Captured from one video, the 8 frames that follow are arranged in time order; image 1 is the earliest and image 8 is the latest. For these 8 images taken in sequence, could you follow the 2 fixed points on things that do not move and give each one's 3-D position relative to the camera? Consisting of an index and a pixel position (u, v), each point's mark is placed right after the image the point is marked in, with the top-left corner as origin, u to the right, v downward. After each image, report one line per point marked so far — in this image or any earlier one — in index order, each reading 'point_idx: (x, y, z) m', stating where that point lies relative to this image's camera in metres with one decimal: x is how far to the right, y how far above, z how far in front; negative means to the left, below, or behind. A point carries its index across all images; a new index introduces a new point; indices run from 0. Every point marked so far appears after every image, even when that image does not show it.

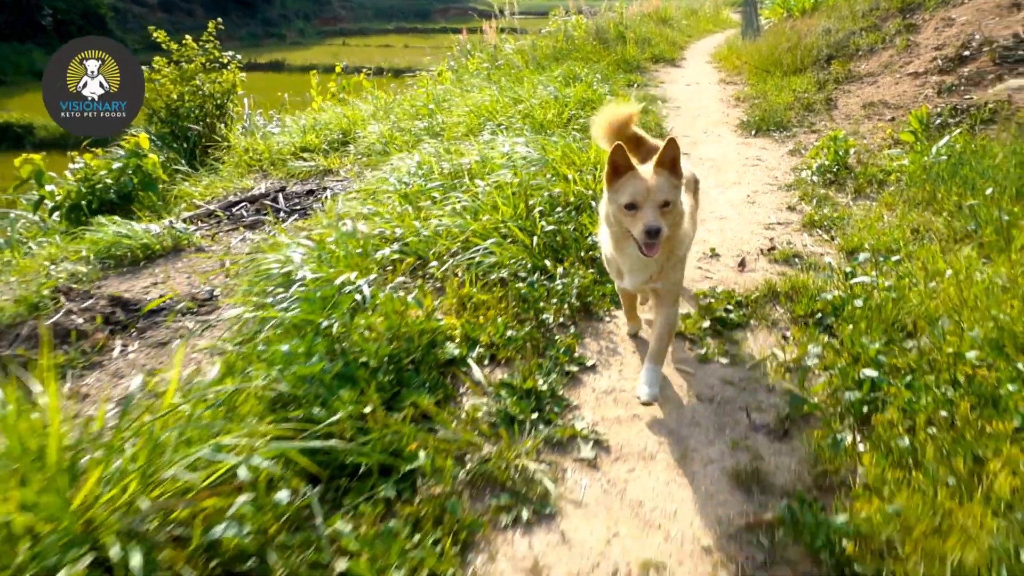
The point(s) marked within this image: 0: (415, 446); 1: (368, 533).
0: (-0.3, -0.5, +2.1) m
1: (-0.4, -0.6, +1.8) m
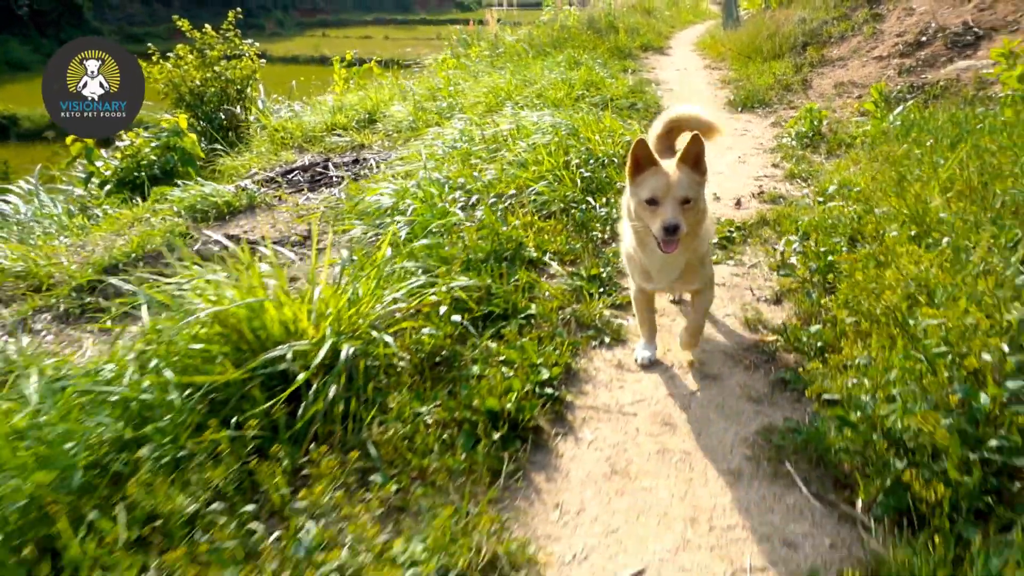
0: (+0.1, -0.1, +3.0) m
1: (0.0, -0.2, +2.7) m
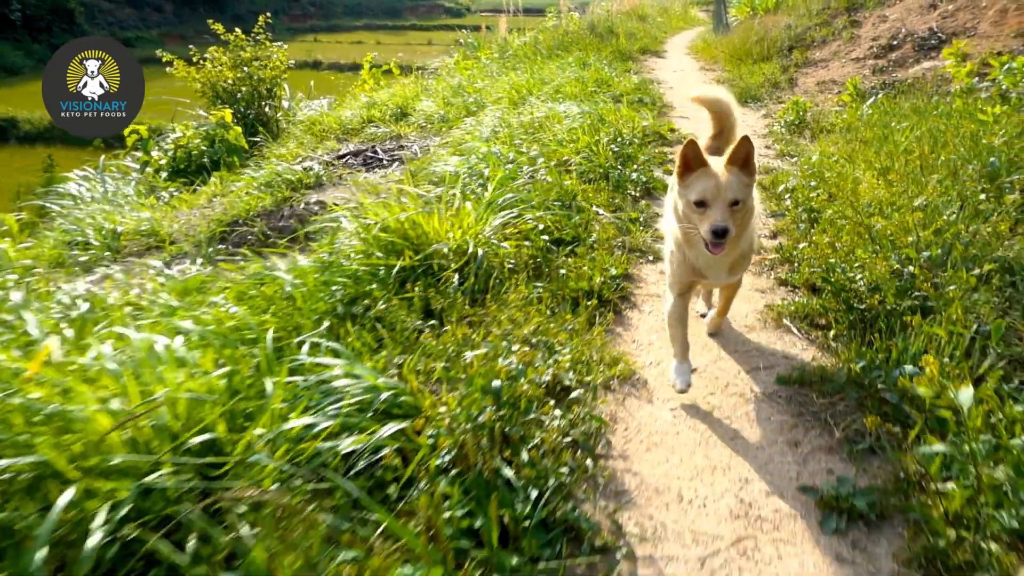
0: (+0.4, +0.3, +4.1) m
1: (+0.4, +0.2, +3.7) m
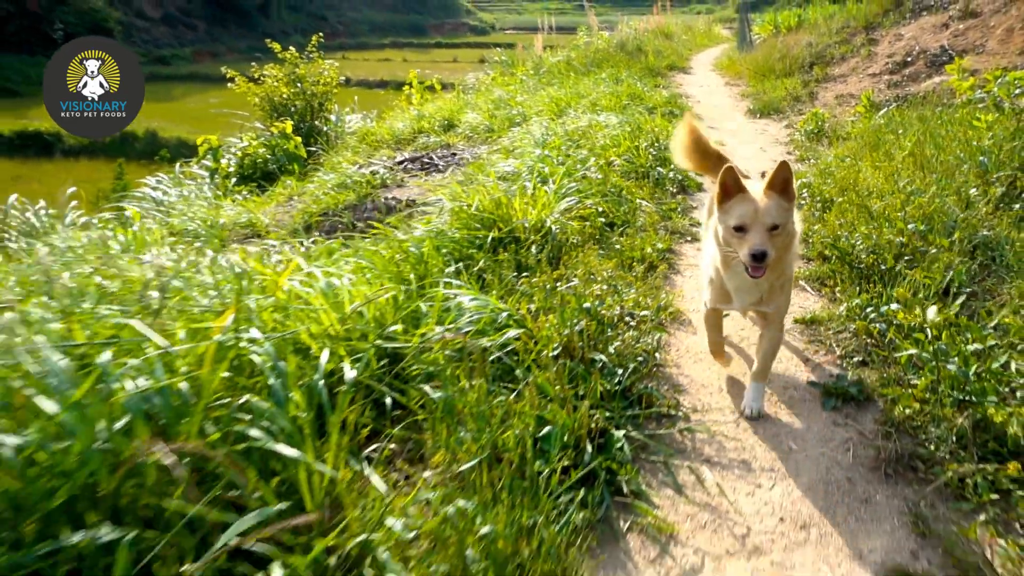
0: (+0.9, +0.5, +4.8) m
1: (+0.8, +0.4, +4.5) m
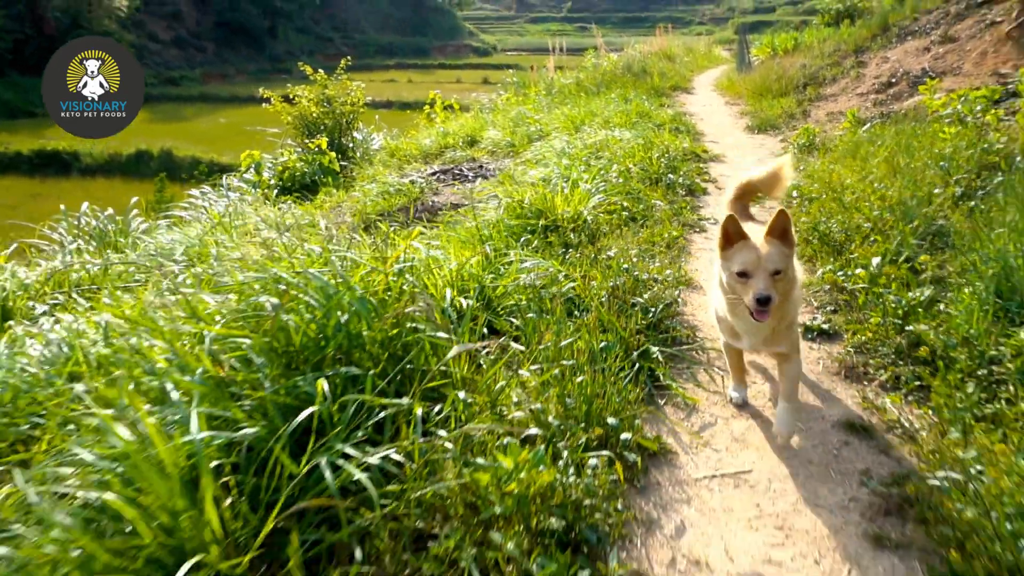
0: (+1.2, +0.6, +5.8) m
1: (+1.1, +0.5, +5.5) m
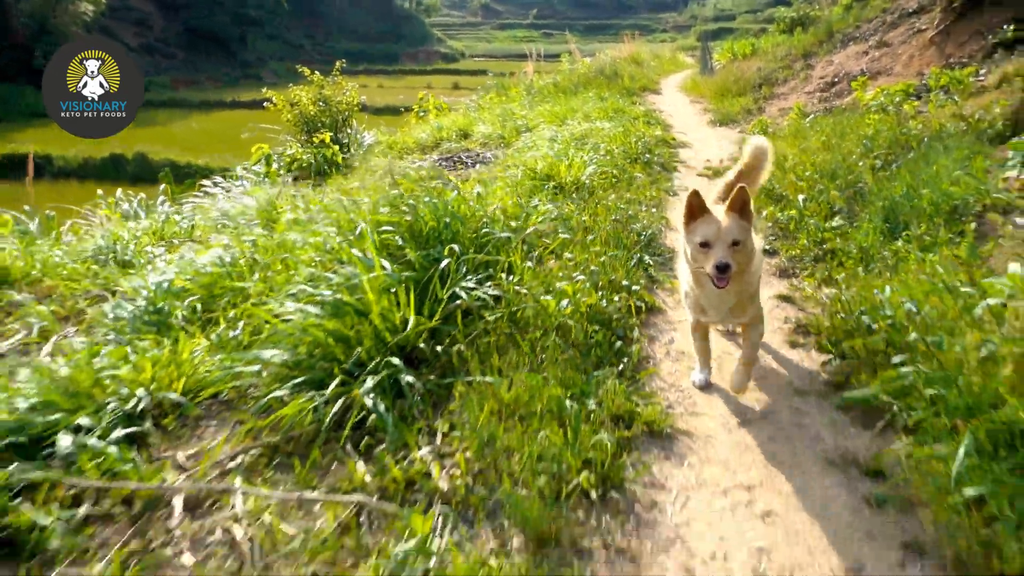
0: (+1.2, +1.1, +7.2) m
1: (+1.2, +1.0, +6.9) m
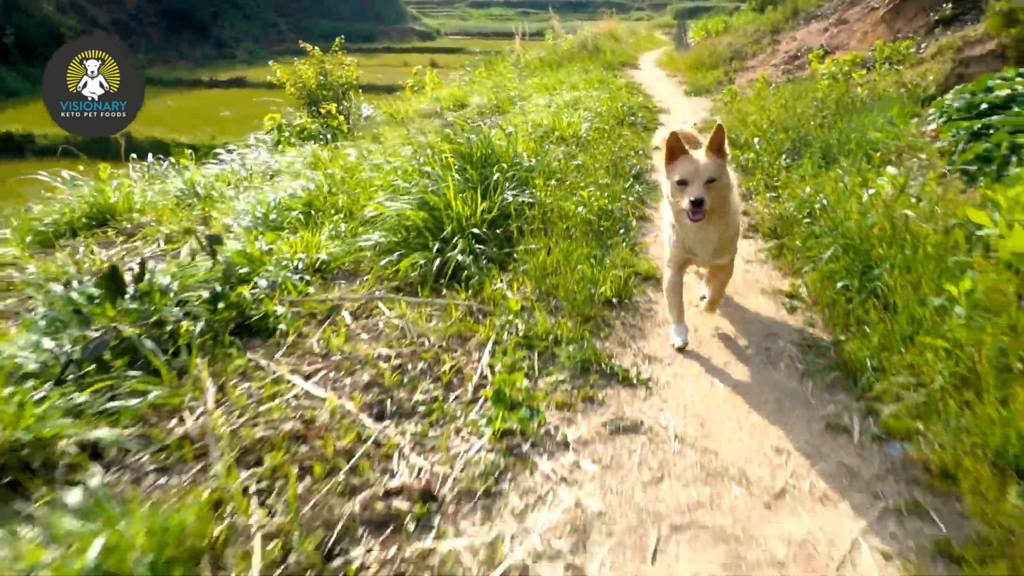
0: (+1.3, +1.8, +8.5) m
1: (+1.3, +1.7, +8.2) m
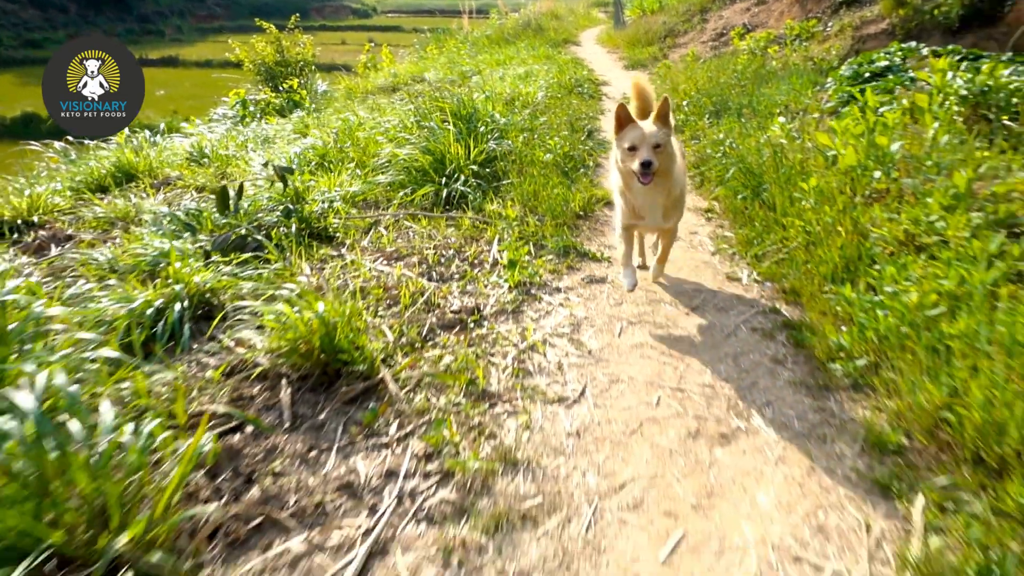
0: (+0.8, +2.5, +9.8) m
1: (+0.8, +2.4, +9.4) m
